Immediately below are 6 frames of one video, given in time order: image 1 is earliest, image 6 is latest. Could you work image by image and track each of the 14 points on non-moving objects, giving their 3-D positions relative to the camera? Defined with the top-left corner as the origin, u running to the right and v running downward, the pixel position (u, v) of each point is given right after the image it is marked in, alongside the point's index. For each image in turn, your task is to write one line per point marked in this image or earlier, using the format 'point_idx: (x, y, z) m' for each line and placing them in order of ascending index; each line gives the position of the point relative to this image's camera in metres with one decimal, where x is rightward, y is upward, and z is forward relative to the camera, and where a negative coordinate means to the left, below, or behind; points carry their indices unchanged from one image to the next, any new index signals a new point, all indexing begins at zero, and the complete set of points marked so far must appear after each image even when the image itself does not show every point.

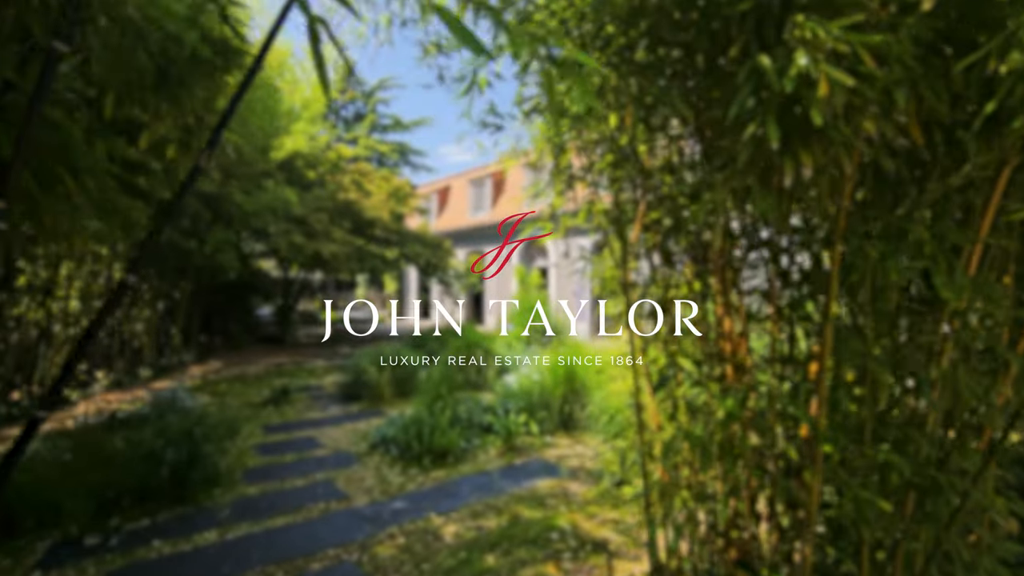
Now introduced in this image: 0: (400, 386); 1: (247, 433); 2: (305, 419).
0: (-1.2, -1.0, +5.2) m
1: (-2.1, -1.2, +4.1) m
2: (-1.8, -1.2, +4.6) m
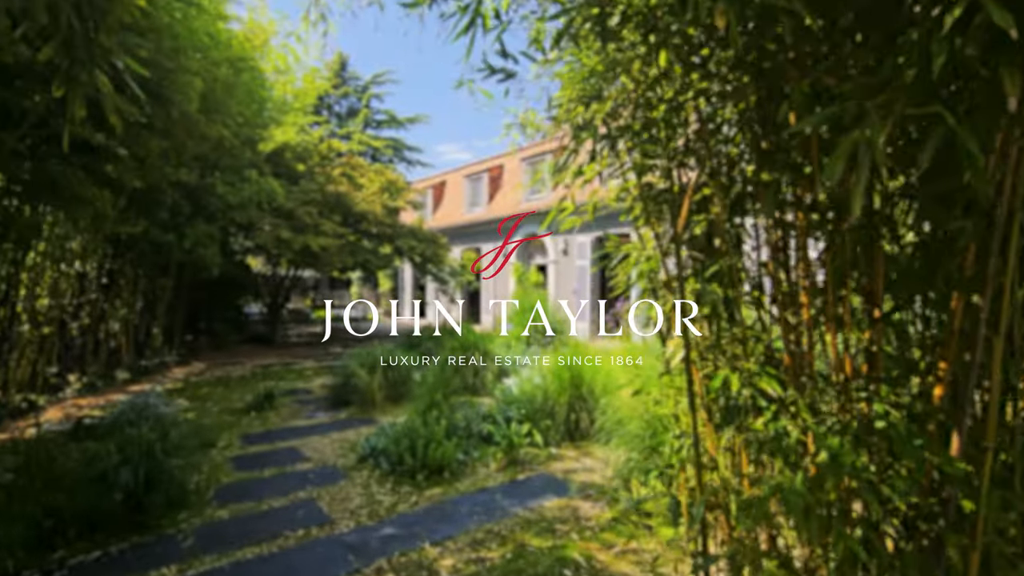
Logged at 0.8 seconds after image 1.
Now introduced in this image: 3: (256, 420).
0: (-1.1, -1.0, +4.9) m
1: (-2.1, -1.1, +3.7) m
2: (-1.8, -1.1, +4.2) m
3: (-2.2, -1.1, +4.4) m
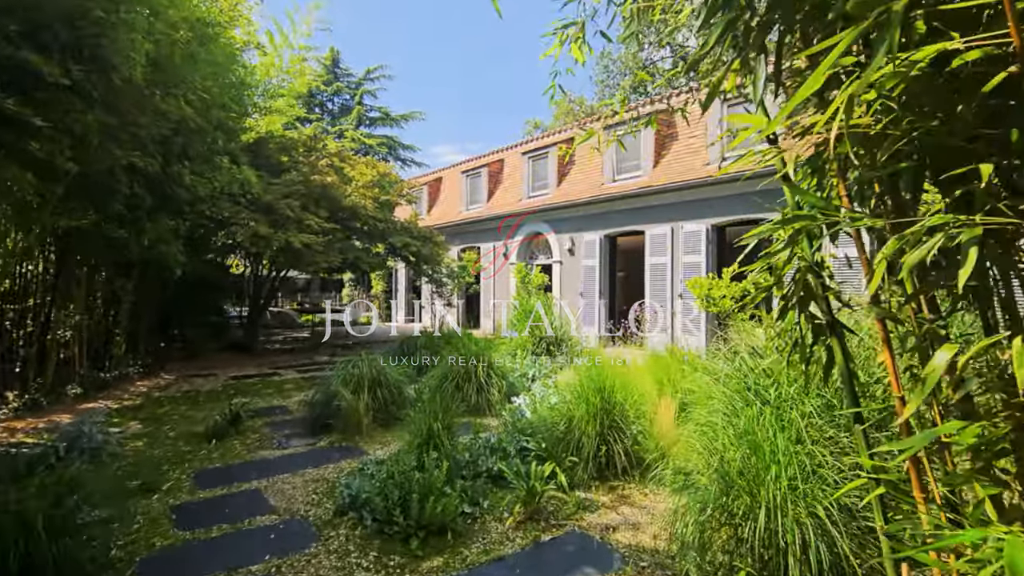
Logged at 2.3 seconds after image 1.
0: (-1.1, -1.0, +4.1) m
1: (-2.0, -1.2, +3.0) m
2: (-1.7, -1.2, +3.5) m
3: (-2.1, -1.2, +3.6) m
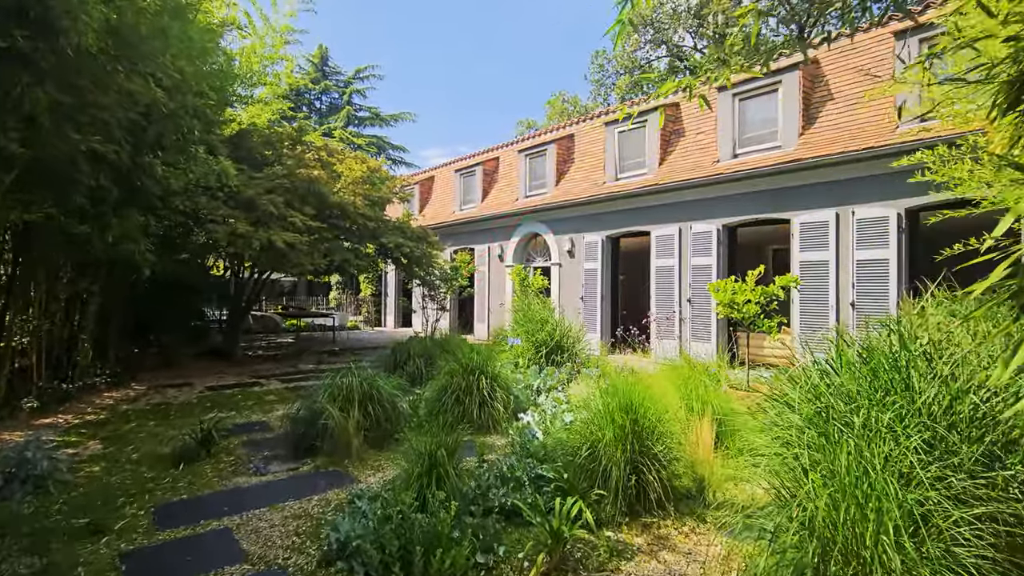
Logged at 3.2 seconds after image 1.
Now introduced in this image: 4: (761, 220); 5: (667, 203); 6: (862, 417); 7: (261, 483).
0: (-1.0, -1.0, +3.7) m
1: (-1.9, -1.2, +2.5) m
2: (-1.6, -1.2, +3.0) m
3: (-2.0, -1.2, +3.2) m
4: (+3.2, +0.9, +6.5) m
5: (+2.2, +1.2, +7.3) m
6: (+1.2, -0.5, +1.8) m
7: (-1.5, -1.2, +3.1) m
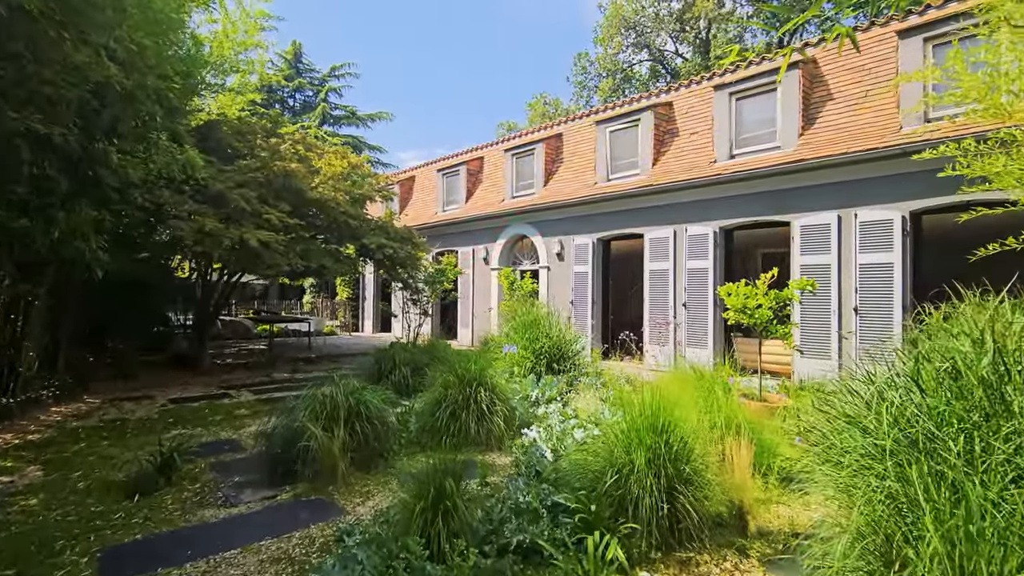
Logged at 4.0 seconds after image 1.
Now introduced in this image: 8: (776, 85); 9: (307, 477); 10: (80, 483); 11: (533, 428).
0: (-1.0, -1.1, +3.3) m
1: (-1.8, -1.2, +2.1) m
2: (-1.6, -1.2, +2.6) m
3: (-2.0, -1.2, +2.7) m
4: (+3.0, +0.8, +6.3) m
5: (+2.1, +1.2, +7.1) m
6: (+1.3, -0.5, +1.6) m
7: (-1.5, -1.2, +2.7) m
8: (+3.1, +2.4, +6.1) m
9: (-1.2, -1.1, +3.1) m
10: (-2.6, -1.2, +3.1) m
11: (+0.1, -0.9, +3.5) m
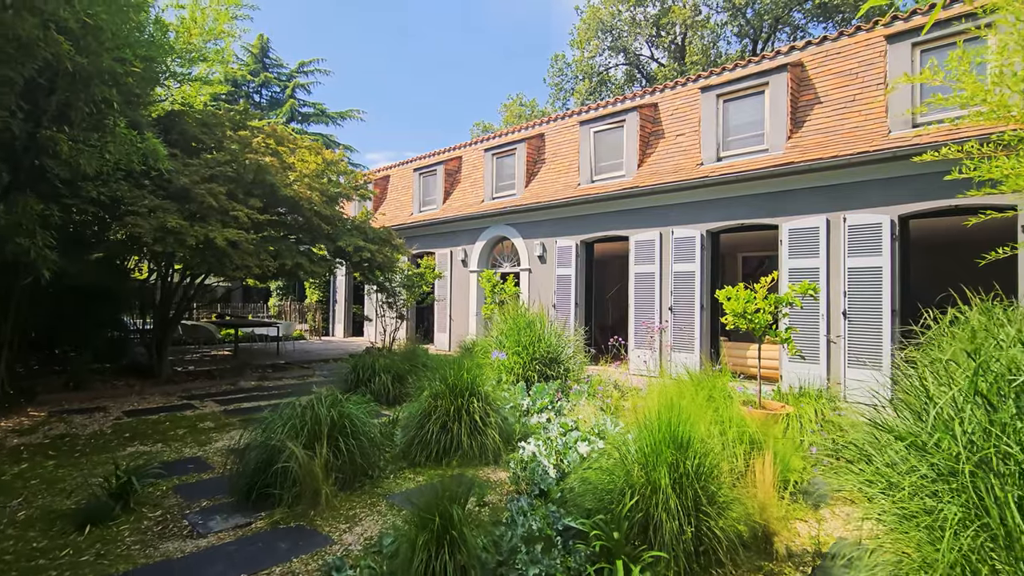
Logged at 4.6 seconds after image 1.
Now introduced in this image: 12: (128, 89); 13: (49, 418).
0: (-1.0, -1.1, +3.0) m
1: (-1.8, -1.2, +1.7) m
2: (-1.6, -1.2, +2.2) m
3: (-1.9, -1.2, +2.4) m
4: (+2.9, +0.8, +6.2) m
5: (+1.8, +1.1, +7.0) m
6: (+1.4, -0.5, +1.4) m
7: (-1.4, -1.2, +2.3) m
8: (+3.0, +2.4, +6.0) m
9: (-1.2, -1.1, +2.8) m
10: (-2.6, -1.2, +2.7) m
11: (+0.1, -1.0, +3.3) m
12: (-3.0, +1.6, +4.0) m
13: (-4.3, -1.2, +4.8) m
